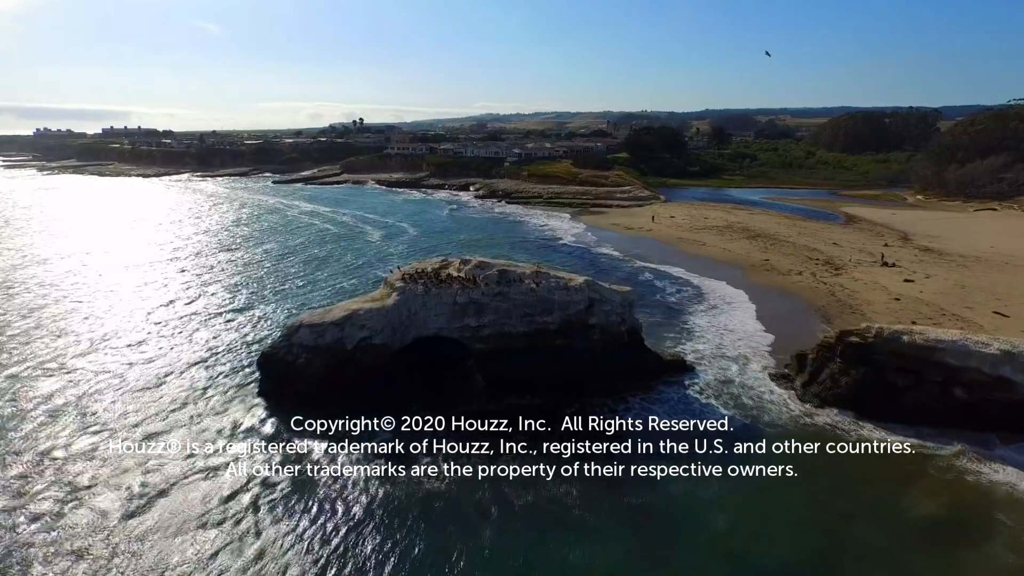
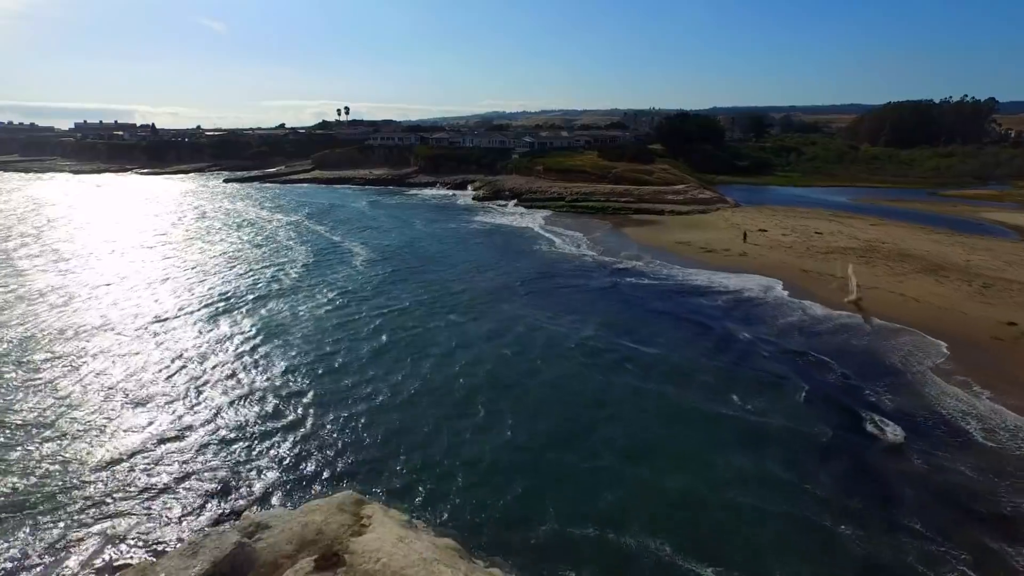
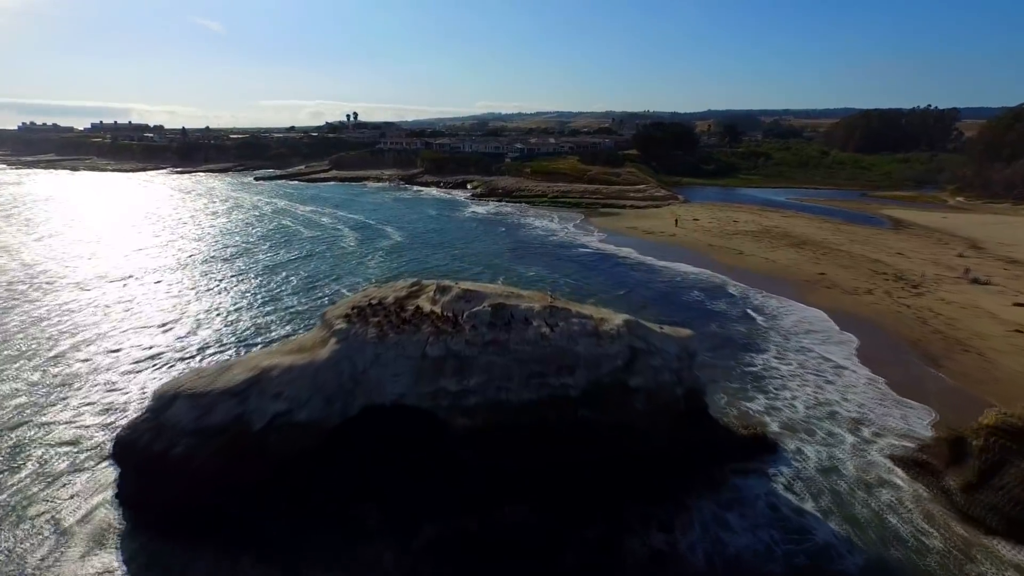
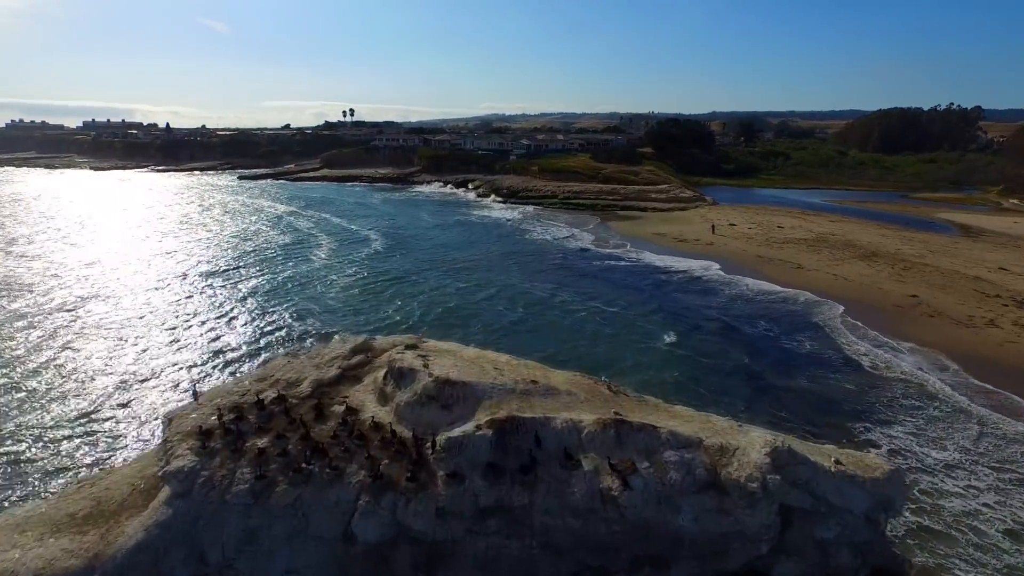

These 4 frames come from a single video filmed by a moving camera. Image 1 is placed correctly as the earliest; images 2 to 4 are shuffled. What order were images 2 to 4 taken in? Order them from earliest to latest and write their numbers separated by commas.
3, 4, 2
